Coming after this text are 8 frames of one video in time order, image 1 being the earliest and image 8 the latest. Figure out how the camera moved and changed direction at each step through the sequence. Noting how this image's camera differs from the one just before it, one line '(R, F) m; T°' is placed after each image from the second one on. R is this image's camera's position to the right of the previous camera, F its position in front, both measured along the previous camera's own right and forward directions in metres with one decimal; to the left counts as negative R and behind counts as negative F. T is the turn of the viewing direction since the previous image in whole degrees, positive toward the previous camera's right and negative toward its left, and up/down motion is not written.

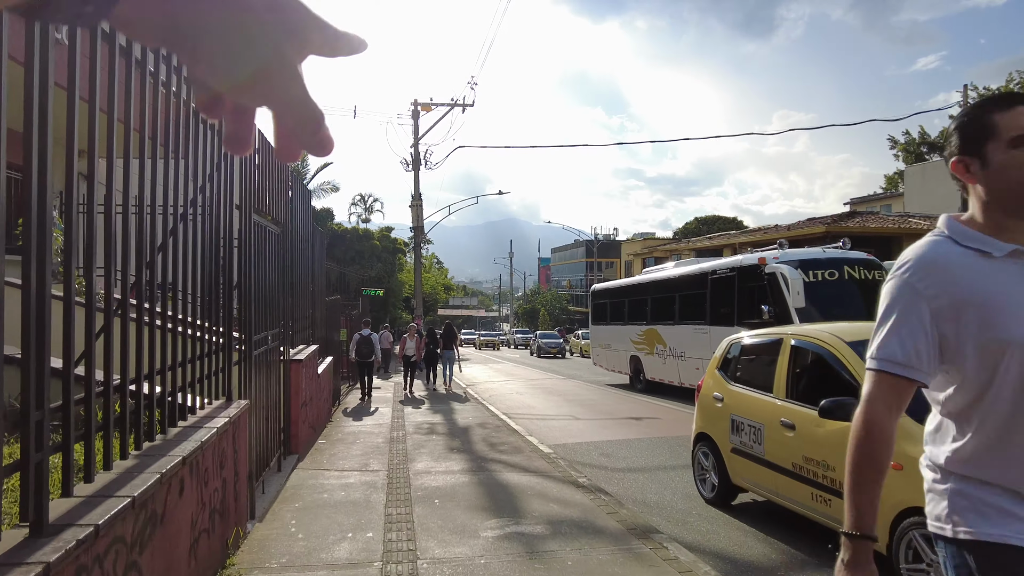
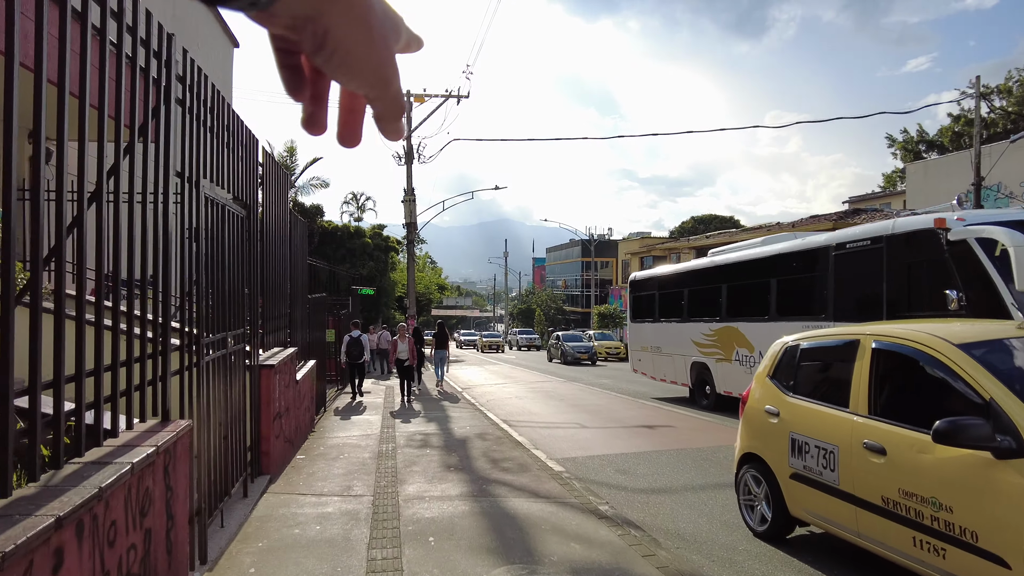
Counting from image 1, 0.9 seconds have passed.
(-0.1, +1.1) m; +1°
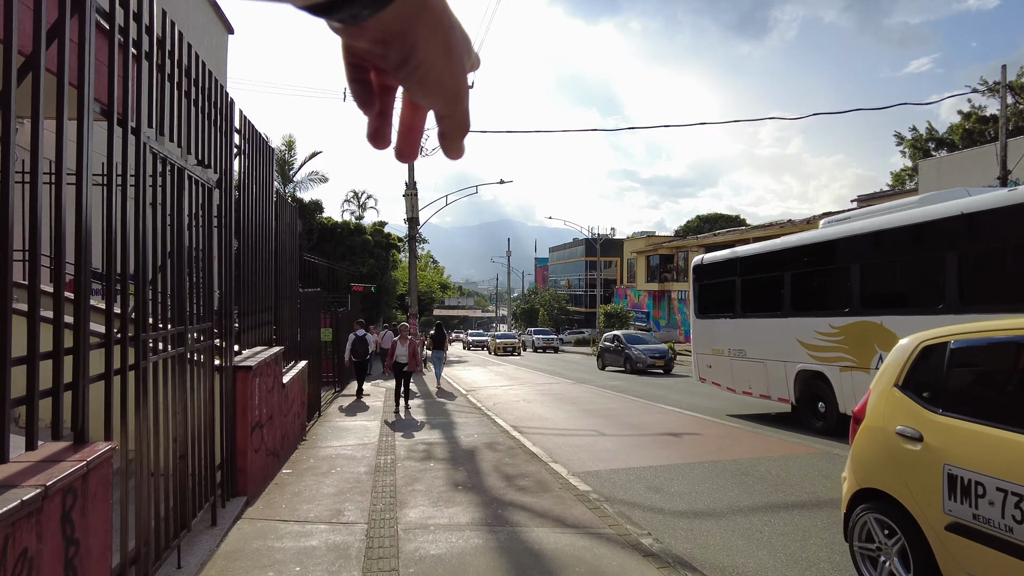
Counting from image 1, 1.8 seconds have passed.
(-0.2, +1.0) m; 0°
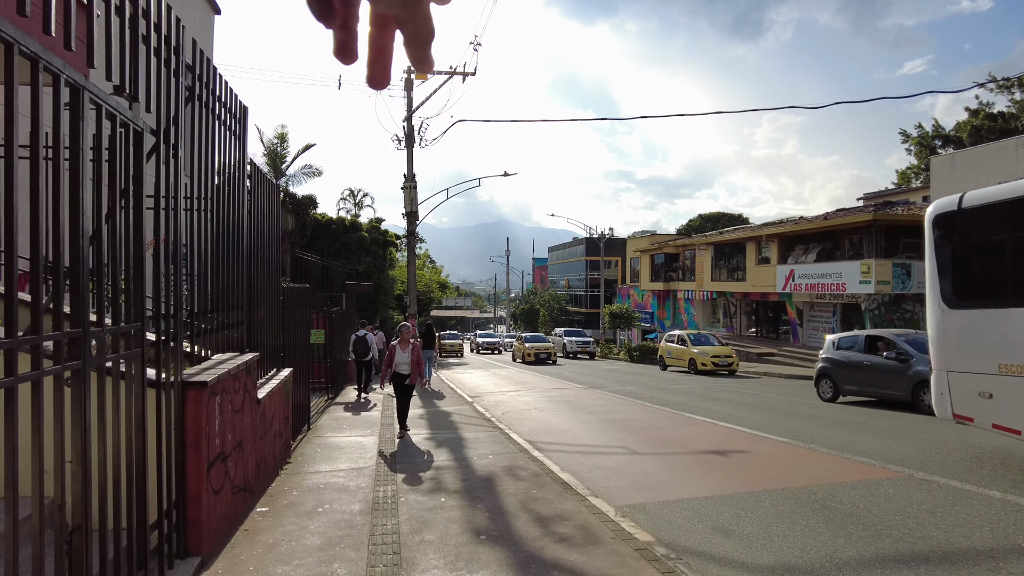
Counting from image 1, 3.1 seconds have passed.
(-0.3, +1.5) m; 0°
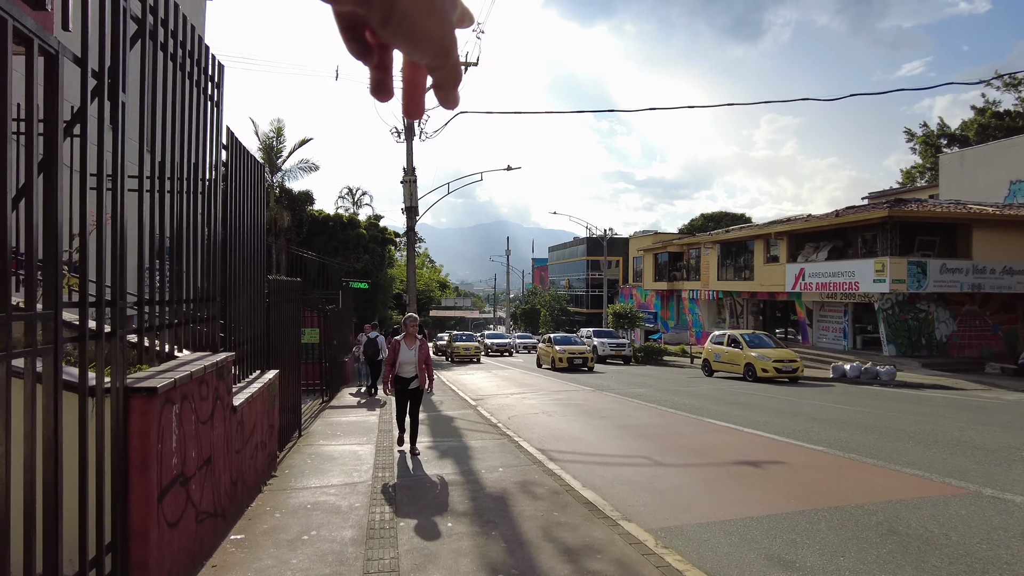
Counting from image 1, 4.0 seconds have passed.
(-0.2, +0.9) m; 0°
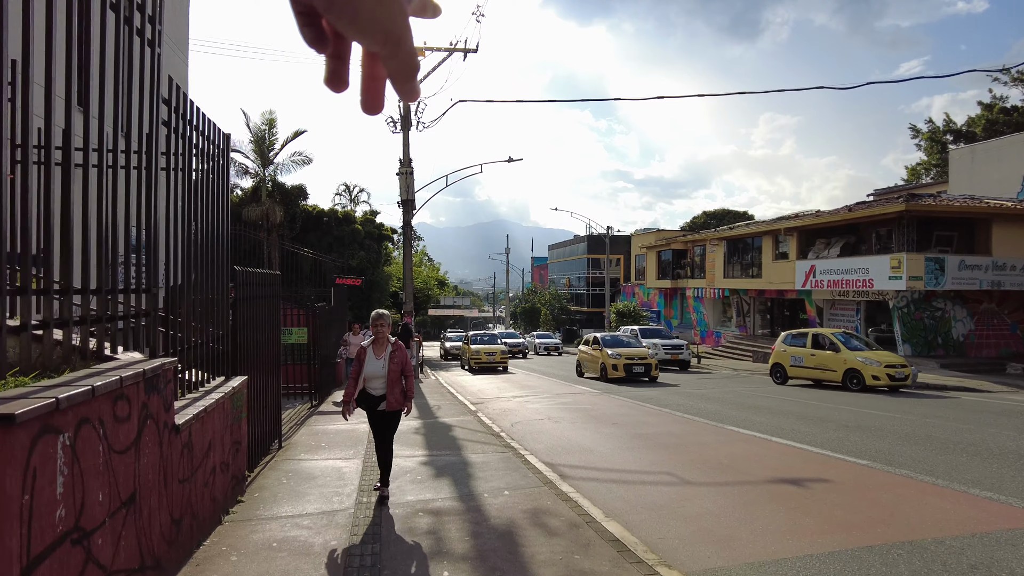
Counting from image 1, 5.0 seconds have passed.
(-0.1, +1.1) m; 0°
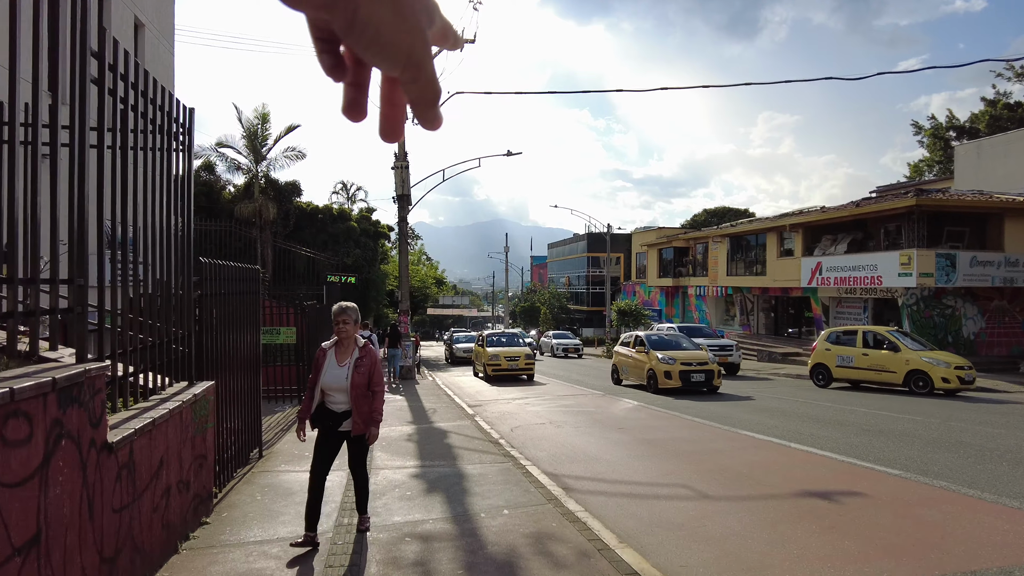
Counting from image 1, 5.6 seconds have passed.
(0.0, +0.7) m; 0°
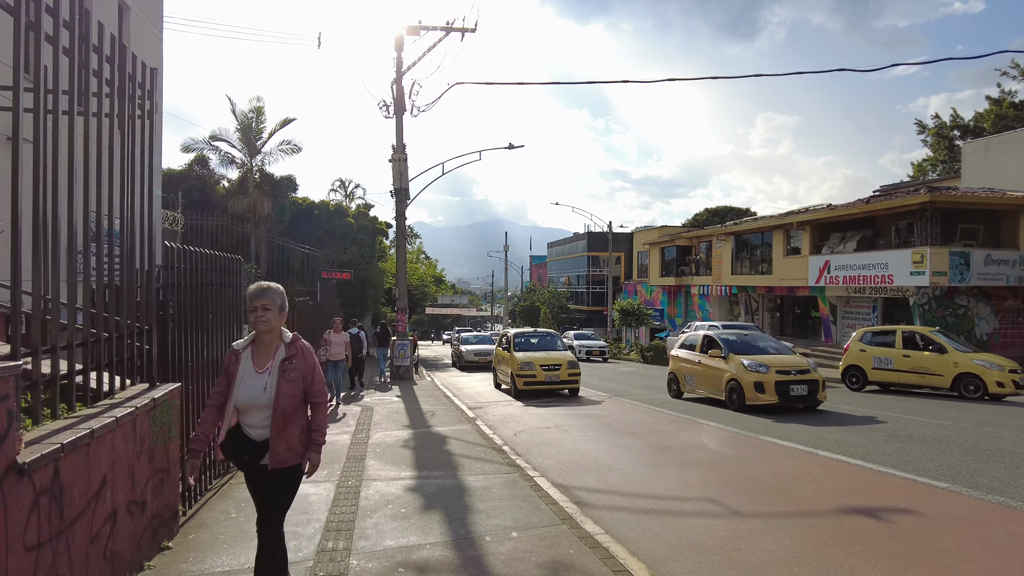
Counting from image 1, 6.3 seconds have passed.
(-0.1, +0.7) m; 0°
